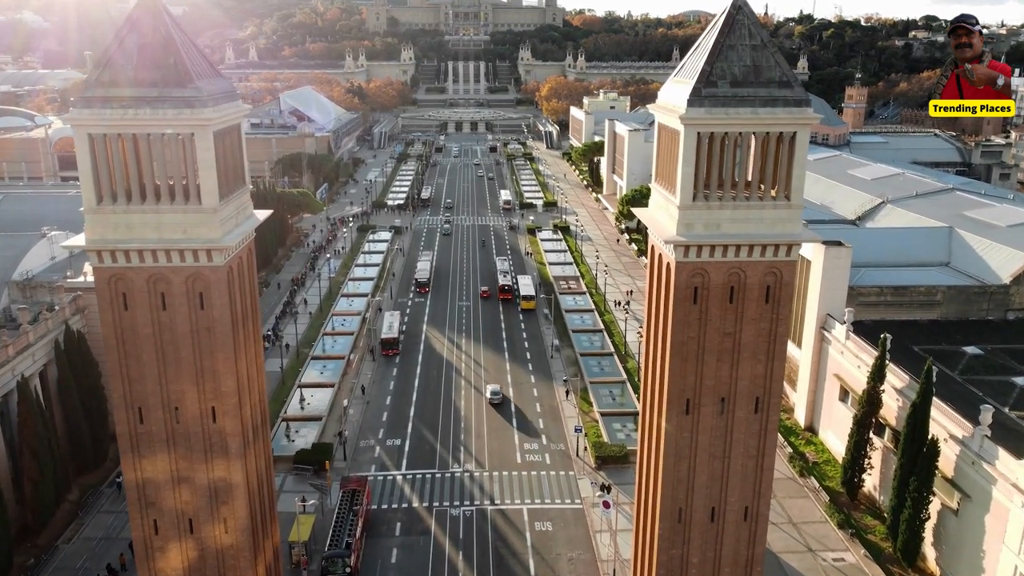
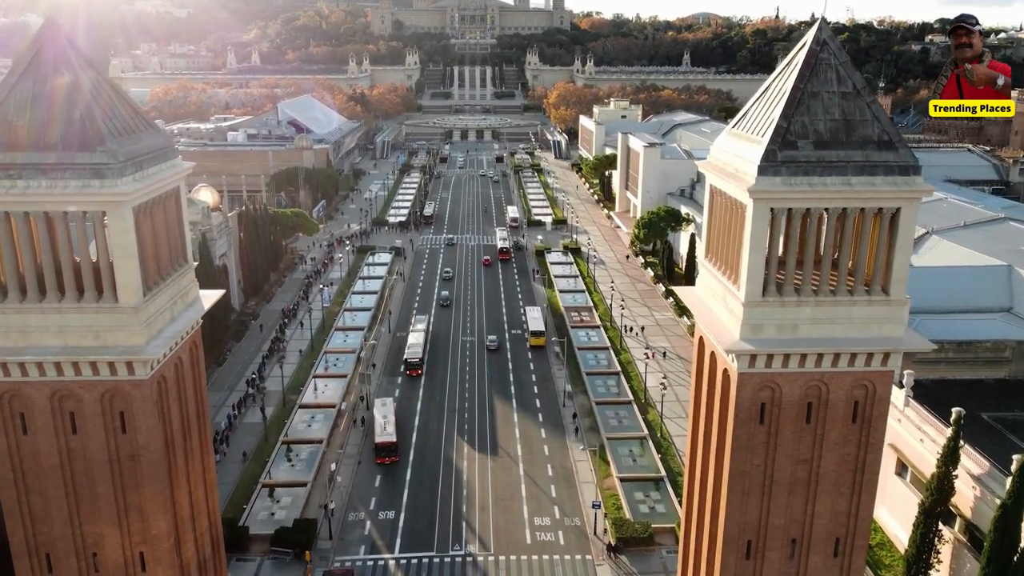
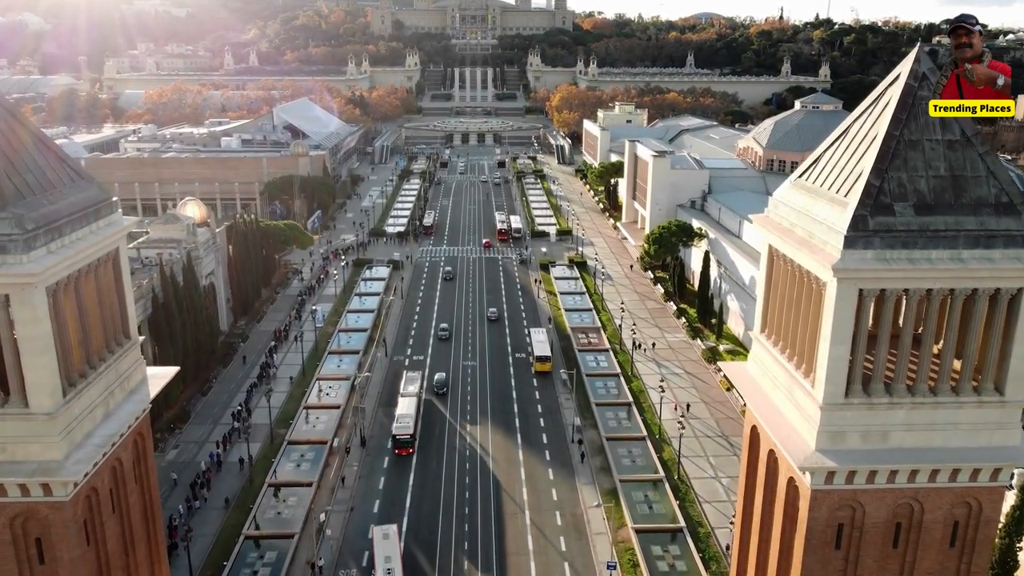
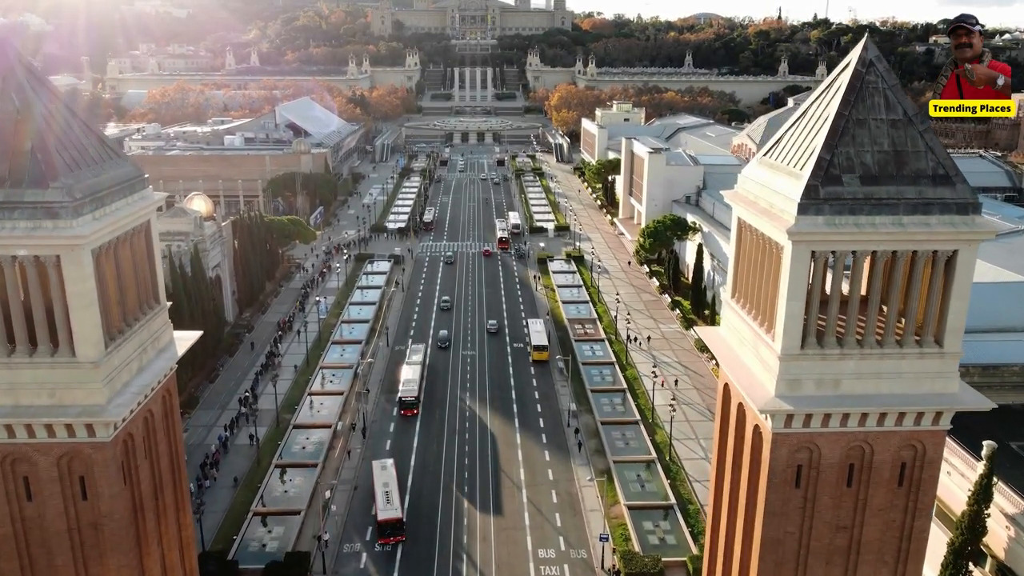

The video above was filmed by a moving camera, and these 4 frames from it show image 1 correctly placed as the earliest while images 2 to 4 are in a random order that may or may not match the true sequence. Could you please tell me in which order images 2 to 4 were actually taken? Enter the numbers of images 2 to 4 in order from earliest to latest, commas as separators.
2, 4, 3
